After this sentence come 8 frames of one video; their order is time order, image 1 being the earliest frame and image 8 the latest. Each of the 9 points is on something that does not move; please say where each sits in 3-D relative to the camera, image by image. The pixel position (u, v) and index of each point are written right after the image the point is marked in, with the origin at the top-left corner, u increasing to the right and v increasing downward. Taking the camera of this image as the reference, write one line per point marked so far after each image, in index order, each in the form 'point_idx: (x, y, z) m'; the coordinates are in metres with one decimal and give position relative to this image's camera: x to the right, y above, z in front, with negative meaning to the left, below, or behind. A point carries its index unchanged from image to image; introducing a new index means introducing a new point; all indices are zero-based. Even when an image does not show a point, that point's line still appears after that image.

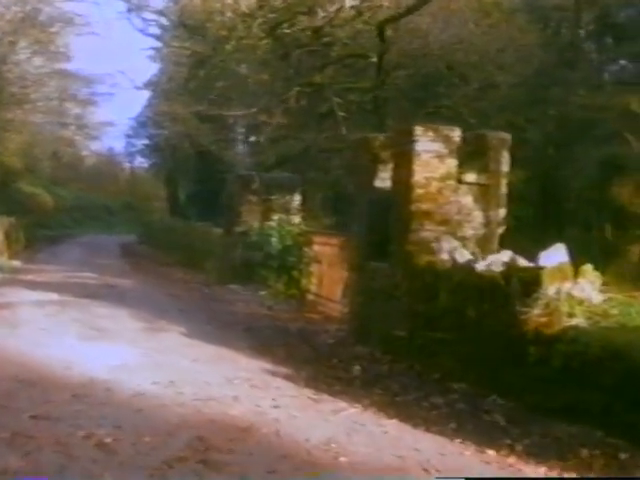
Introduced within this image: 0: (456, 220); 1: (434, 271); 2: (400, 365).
0: (+1.0, +0.2, +8.4) m
1: (+0.8, -0.2, +7.9) m
2: (+0.6, -0.9, +8.1) m
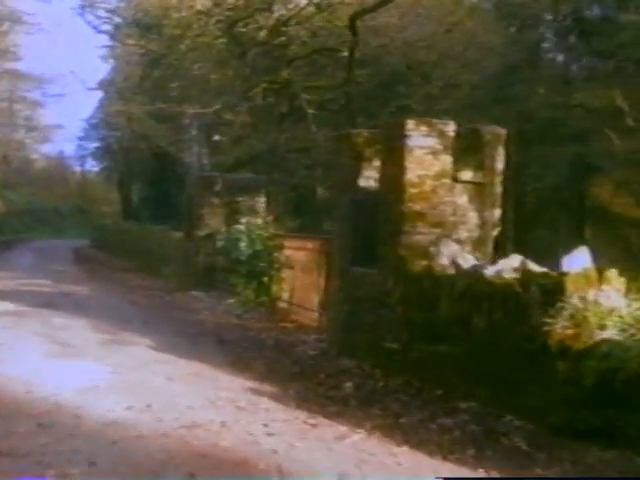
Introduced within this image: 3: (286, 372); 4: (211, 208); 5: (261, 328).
0: (+0.9, +0.1, +7.8) m
1: (+0.7, -0.2, +7.3) m
2: (+0.5, -0.9, +7.5) m
3: (-0.3, -1.0, +8.0) m
4: (-1.6, +0.5, +15.7) m
5: (-0.6, -0.9, +11.1) m
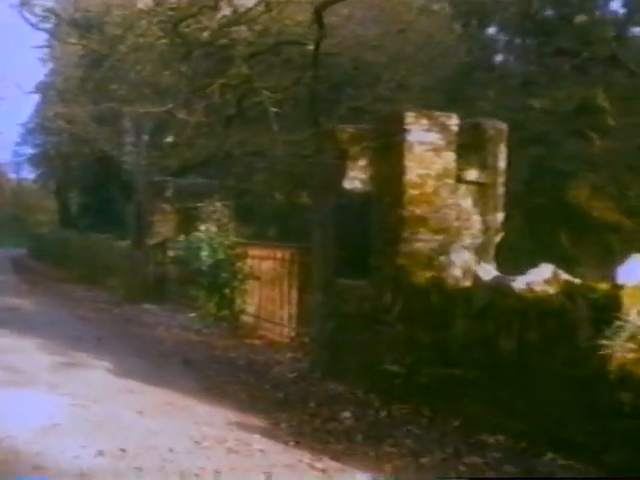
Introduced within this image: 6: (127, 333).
0: (+0.8, +0.1, +6.9) m
1: (+0.7, -0.3, +6.4) m
2: (+0.5, -1.0, +6.5) m
3: (-0.3, -1.0, +7.1) m
4: (-2.1, +0.3, +14.7) m
5: (-0.8, -1.0, +10.1) m
6: (-2.0, -1.0, +11.3) m
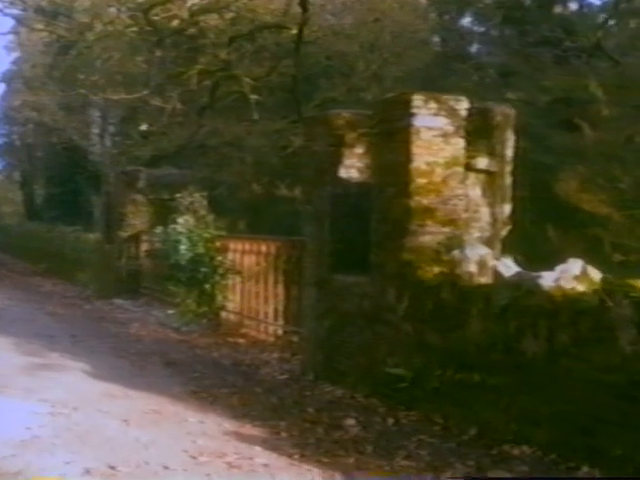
0: (+0.8, +0.1, +6.4) m
1: (+0.7, -0.2, +5.9) m
2: (+0.5, -1.0, +6.0) m
3: (-0.3, -1.0, +6.5) m
4: (-2.4, +0.4, +14.1) m
5: (-0.9, -0.9, +9.5) m
6: (-2.1, -0.9, +10.7) m
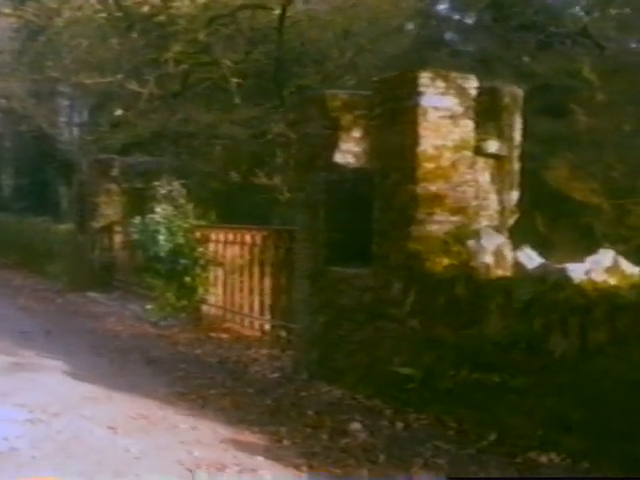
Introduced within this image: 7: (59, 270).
0: (+0.8, +0.2, +6.0) m
1: (+0.7, -0.2, +5.4) m
2: (+0.5, -0.9, +5.6) m
3: (-0.3, -0.9, +6.1) m
4: (-2.6, +0.5, +13.5) m
5: (-1.0, -0.9, +9.1) m
6: (-2.3, -0.8, +10.2) m
7: (-3.5, -0.4, +14.9) m
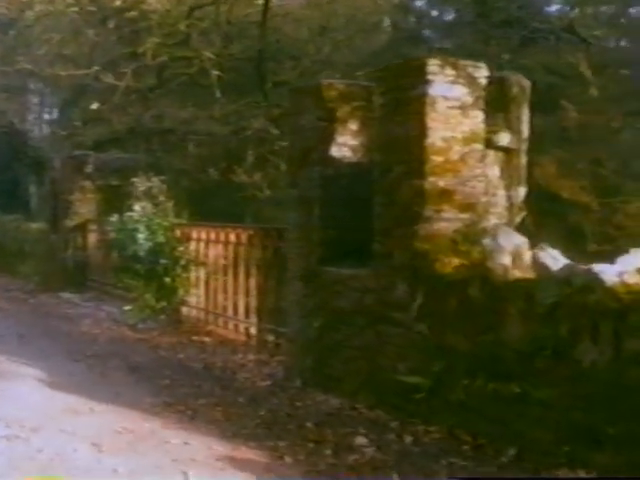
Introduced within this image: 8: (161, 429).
0: (+0.8, +0.2, +5.6) m
1: (+0.7, -0.2, +5.0) m
2: (+0.5, -0.9, +5.2) m
3: (-0.4, -0.9, +5.6) m
4: (-2.8, +0.5, +13.0) m
5: (-1.1, -0.8, +8.6) m
6: (-2.4, -0.8, +9.7) m
7: (-3.8, -0.4, +14.4) m
8: (-0.7, -0.9, +5.1) m
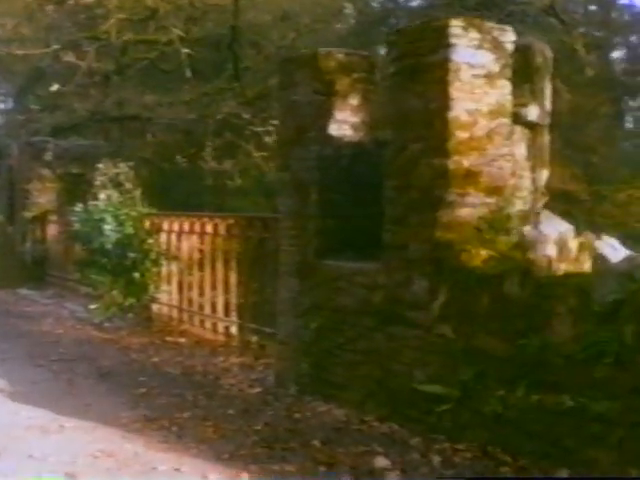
0: (+0.9, +0.2, +4.8) m
1: (+0.8, -0.1, +4.3) m
2: (+0.6, -0.8, +4.5) m
3: (-0.3, -0.9, +4.9) m
4: (-3.1, +0.6, +12.2) m
5: (-1.2, -0.8, +7.8) m
6: (-2.5, -0.7, +8.9) m
7: (-4.1, -0.3, +13.5) m
8: (-0.7, -0.8, +4.4) m
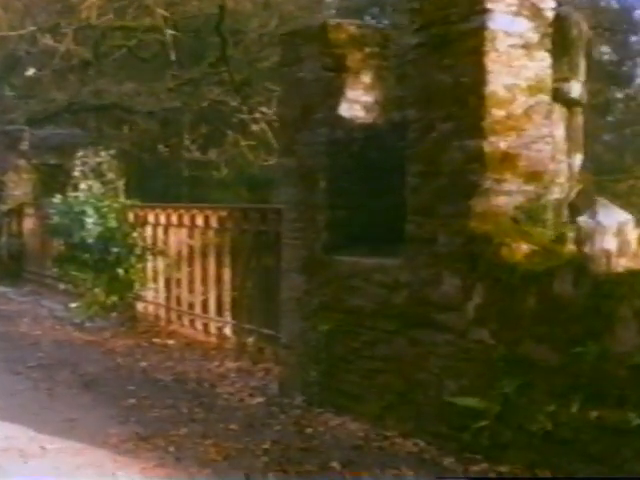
0: (+0.9, +0.3, +4.3) m
1: (+0.9, -0.1, +3.7) m
2: (+0.6, -0.8, +3.9) m
3: (-0.3, -0.8, +4.3) m
4: (-3.2, +0.7, +11.5) m
5: (-1.2, -0.7, +7.2) m
6: (-2.5, -0.7, +8.2) m
7: (-4.2, -0.2, +12.8) m
8: (-0.6, -0.8, +3.8) m
